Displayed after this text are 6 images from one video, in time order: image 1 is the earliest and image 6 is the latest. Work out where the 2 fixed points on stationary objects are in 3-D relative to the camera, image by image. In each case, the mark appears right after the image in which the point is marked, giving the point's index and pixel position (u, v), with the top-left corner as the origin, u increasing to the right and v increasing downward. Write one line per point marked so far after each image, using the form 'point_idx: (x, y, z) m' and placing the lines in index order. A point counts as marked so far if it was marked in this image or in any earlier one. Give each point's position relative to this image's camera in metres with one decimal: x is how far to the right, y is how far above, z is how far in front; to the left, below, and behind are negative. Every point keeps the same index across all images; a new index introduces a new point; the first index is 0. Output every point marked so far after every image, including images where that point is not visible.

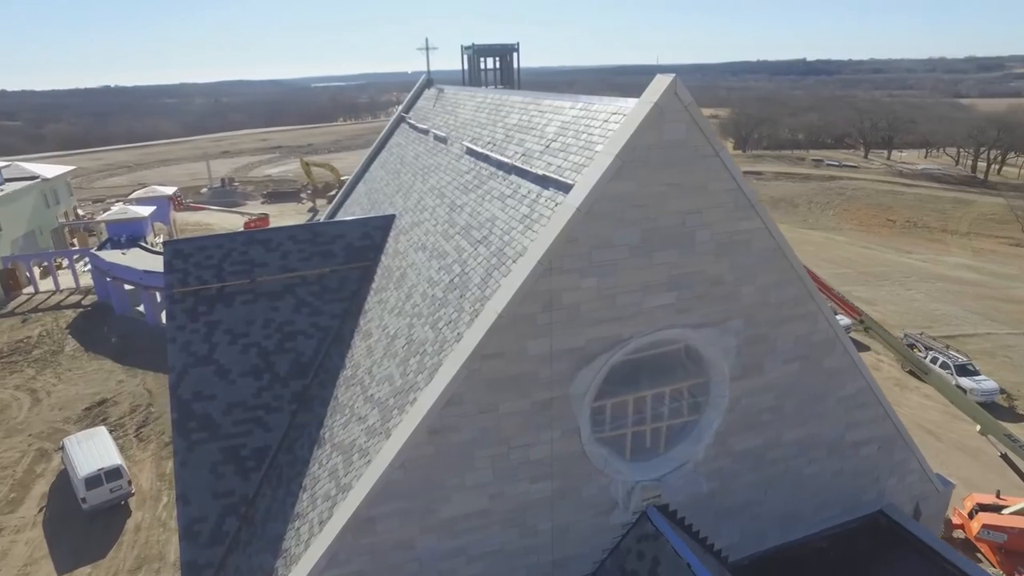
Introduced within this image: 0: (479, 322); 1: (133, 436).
0: (-0.3, -0.4, +7.2) m
1: (-11.2, -4.4, +18.3) m
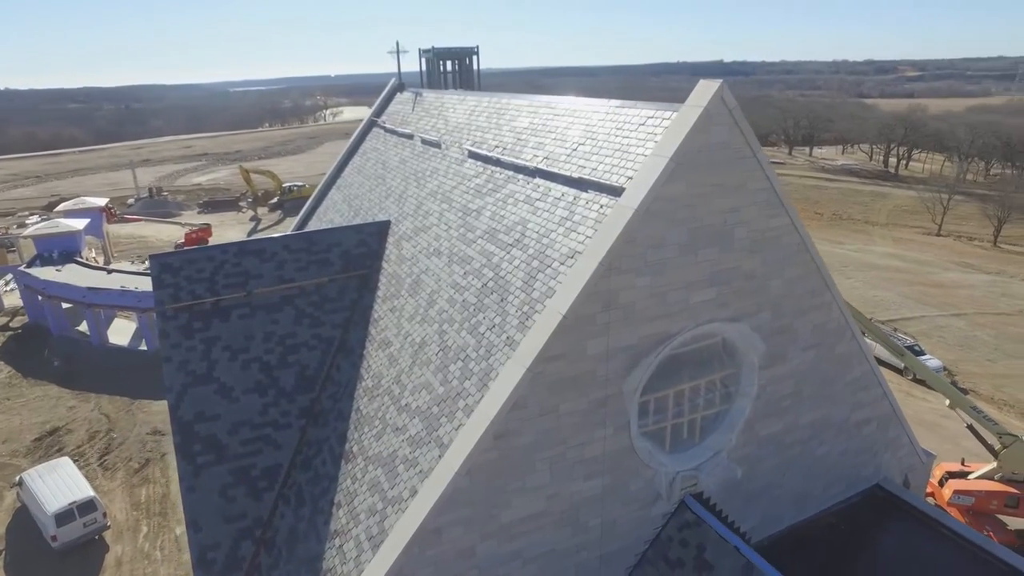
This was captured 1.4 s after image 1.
0: (+0.4, -0.4, +7.2) m
1: (-11.5, -4.9, +17.1) m
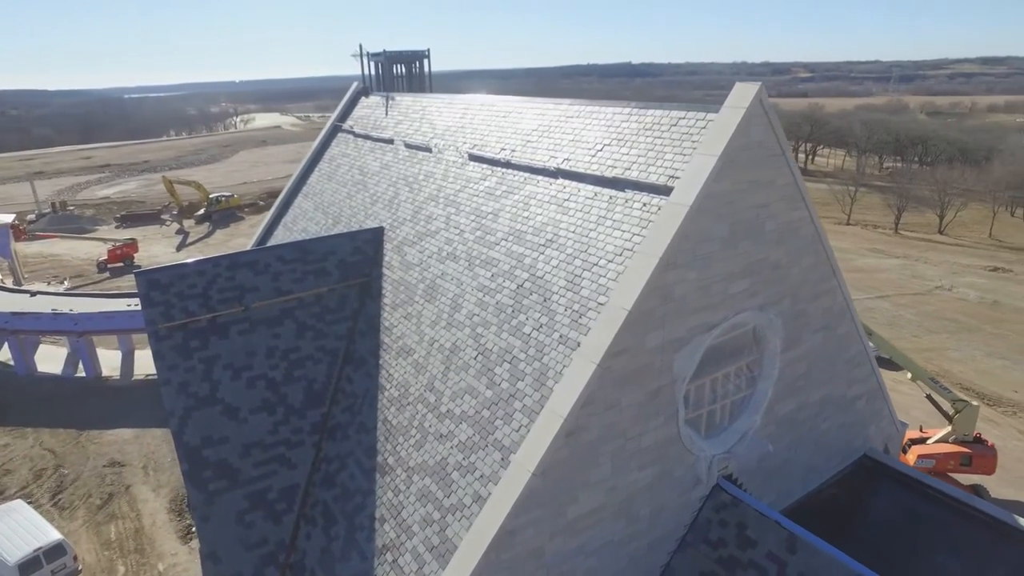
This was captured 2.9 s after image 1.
0: (+1.1, -0.4, +7.4) m
1: (-11.6, -5.5, +15.6) m
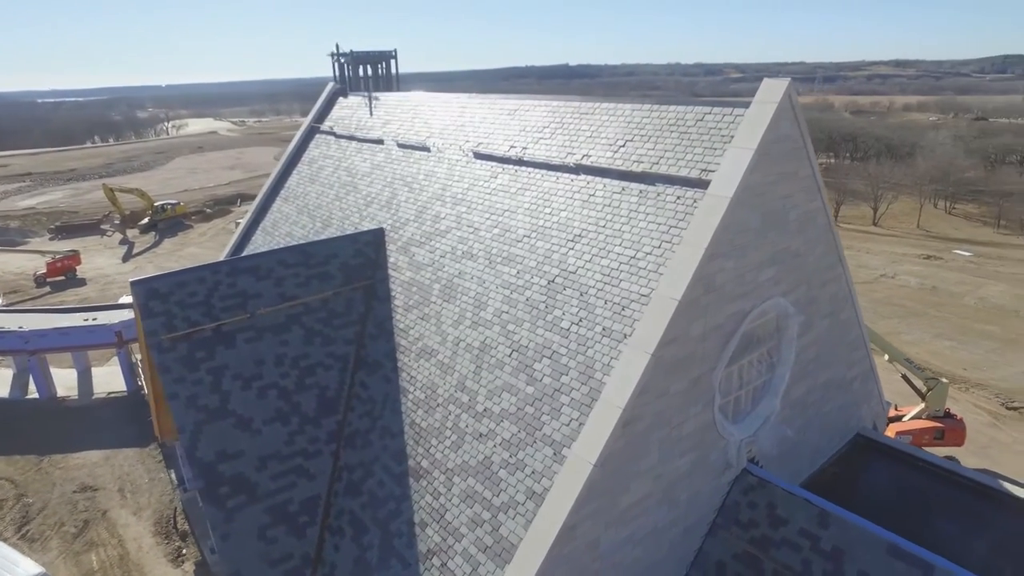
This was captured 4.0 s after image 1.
0: (+1.8, -0.3, +7.5) m
1: (-11.6, -5.9, +14.5) m
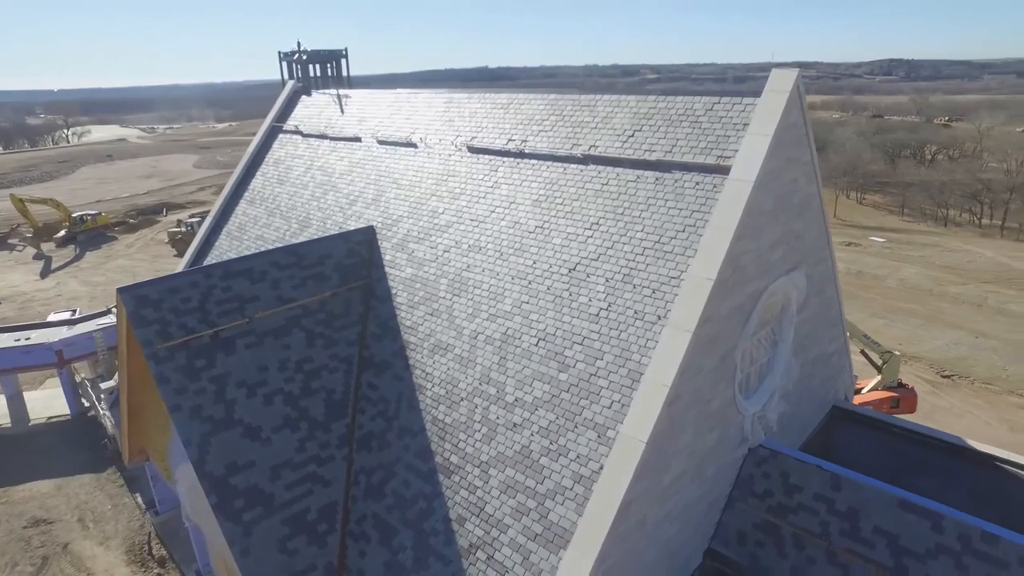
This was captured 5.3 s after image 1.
0: (+2.3, -0.1, +7.8) m
1: (-11.5, -6.2, +13.1) m
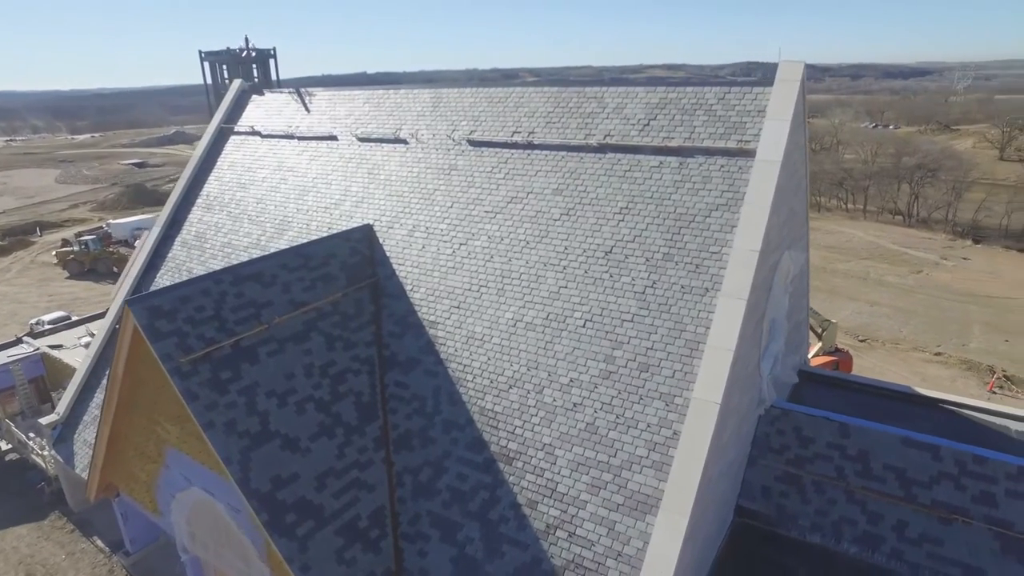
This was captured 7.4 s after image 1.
0: (+3.1, +0.3, +8.4) m
1: (-11.0, -6.8, +11.2) m
